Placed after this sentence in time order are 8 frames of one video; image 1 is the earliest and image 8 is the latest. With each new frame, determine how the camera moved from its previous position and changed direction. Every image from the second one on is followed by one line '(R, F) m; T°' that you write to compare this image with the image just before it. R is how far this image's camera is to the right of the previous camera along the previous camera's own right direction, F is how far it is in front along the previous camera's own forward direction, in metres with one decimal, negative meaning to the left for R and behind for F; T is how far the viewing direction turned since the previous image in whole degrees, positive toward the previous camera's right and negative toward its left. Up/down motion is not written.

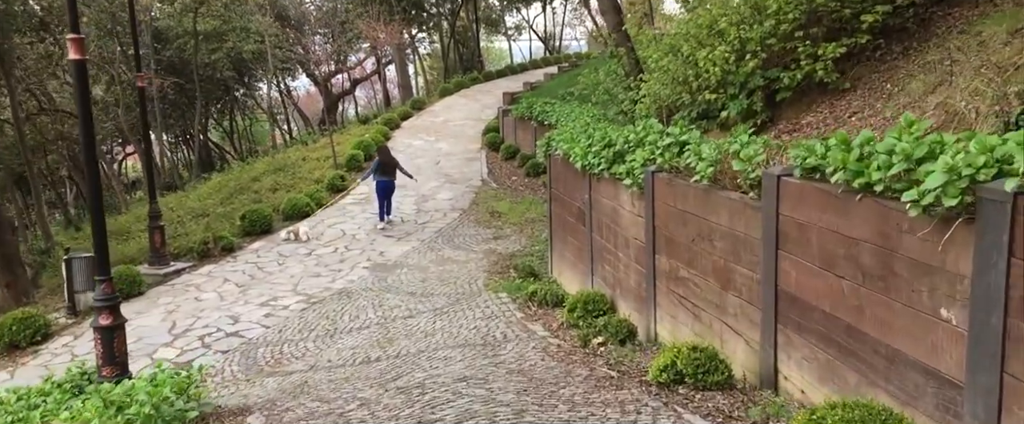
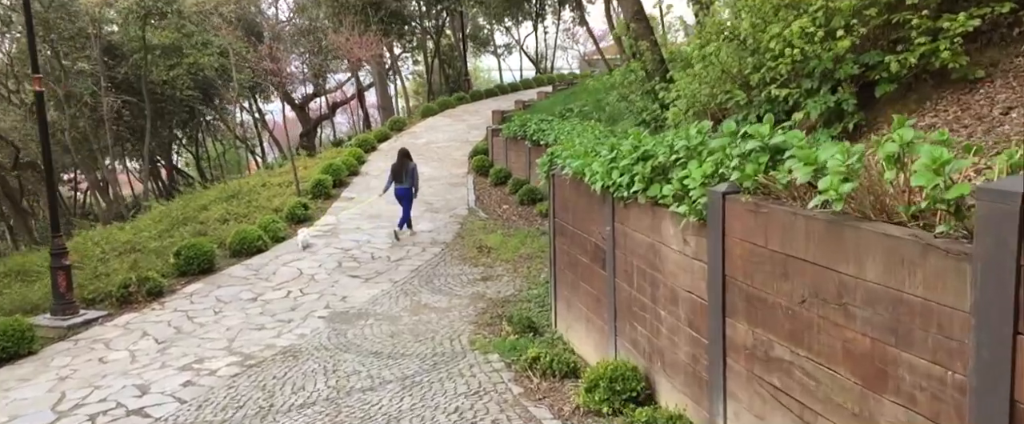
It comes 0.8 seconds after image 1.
(0.0, +2.0) m; +1°
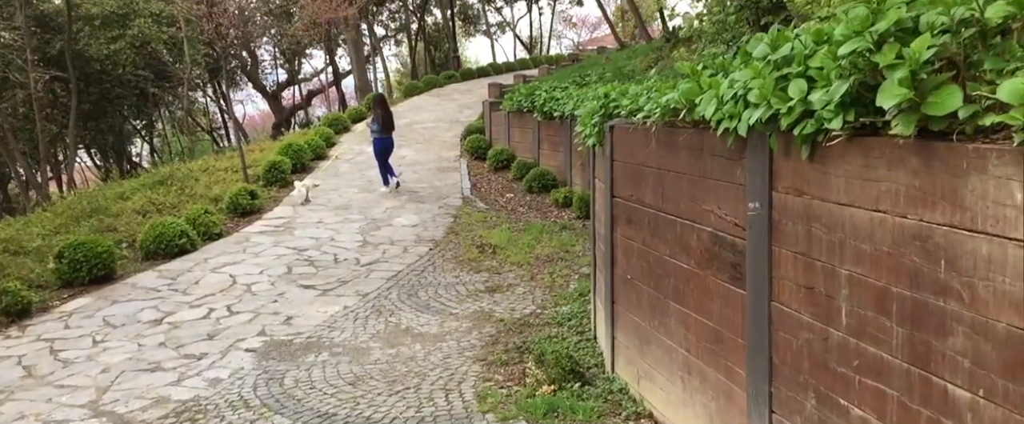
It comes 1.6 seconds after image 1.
(-0.2, +2.7) m; +1°
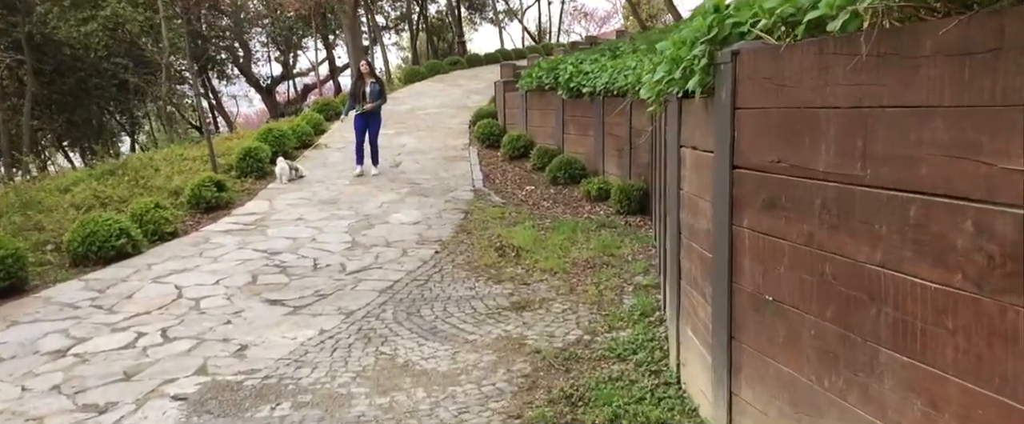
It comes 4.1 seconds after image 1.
(-0.2, +1.7) m; 0°
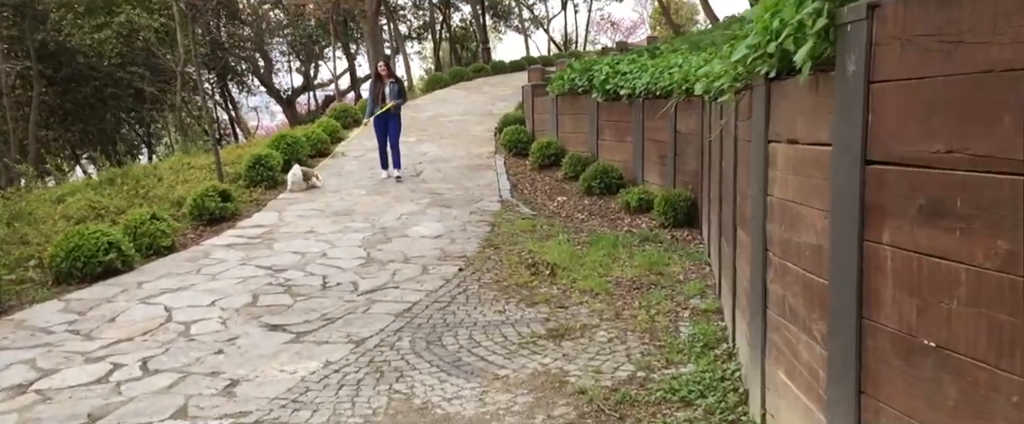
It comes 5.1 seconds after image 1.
(-0.1, +0.7) m; -1°
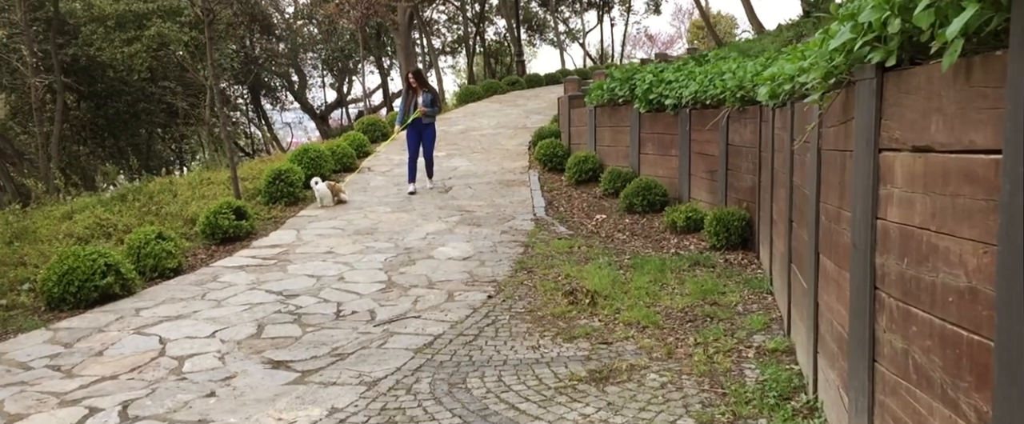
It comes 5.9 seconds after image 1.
(0.0, +0.6) m; -2°
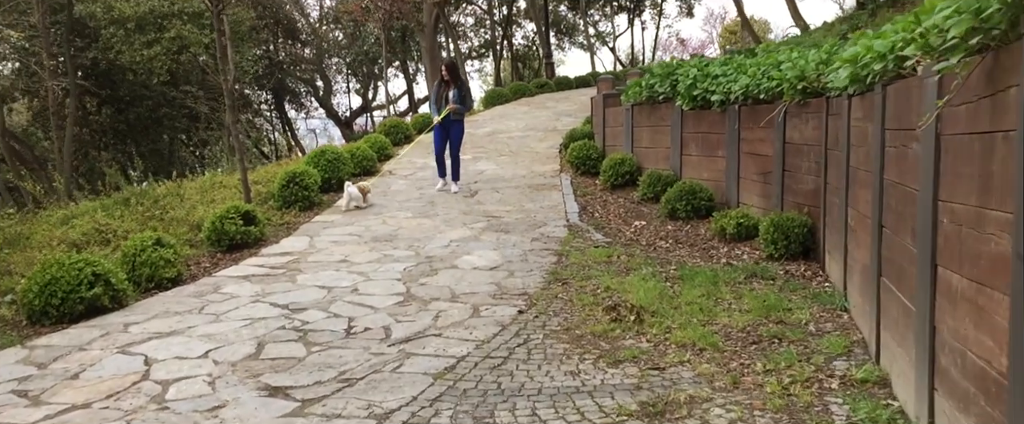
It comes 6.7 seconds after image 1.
(0.0, +0.6) m; -2°
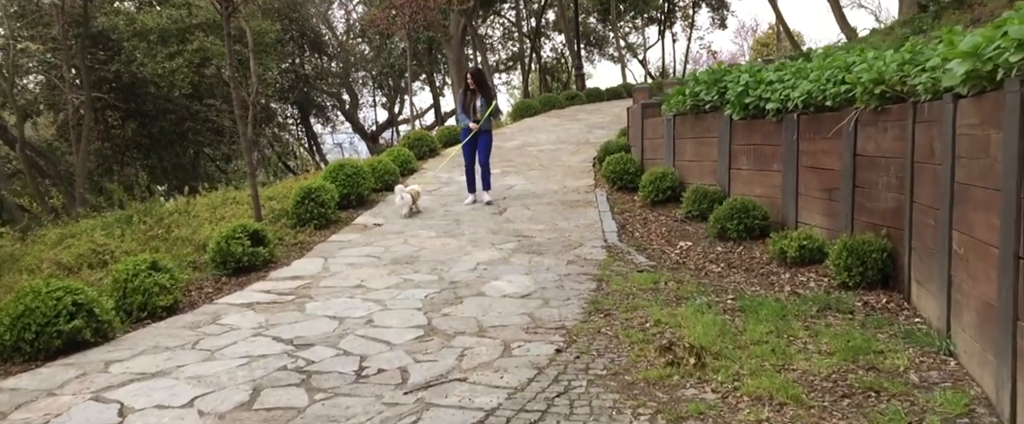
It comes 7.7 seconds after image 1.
(-0.1, +0.6) m; -2°
